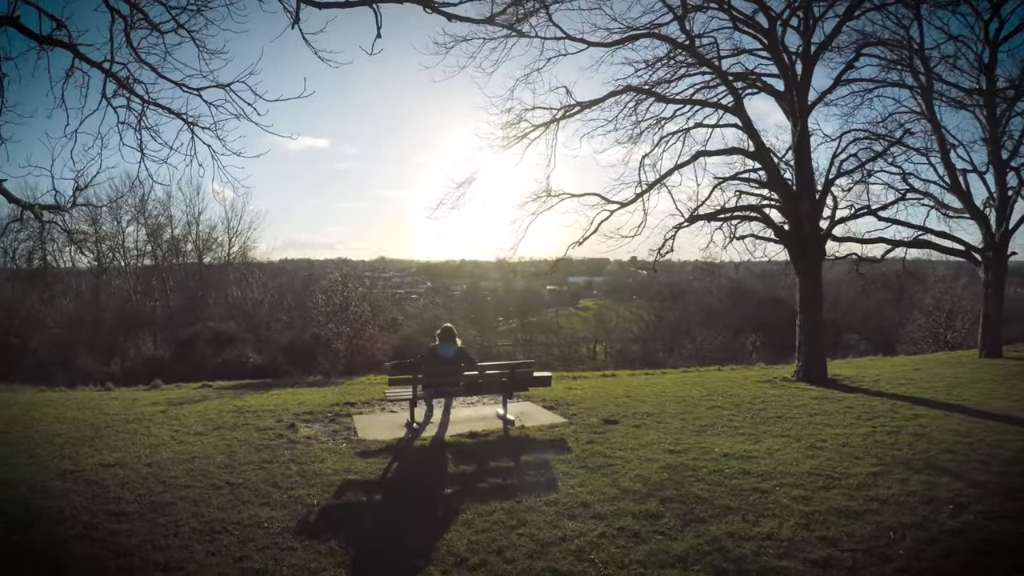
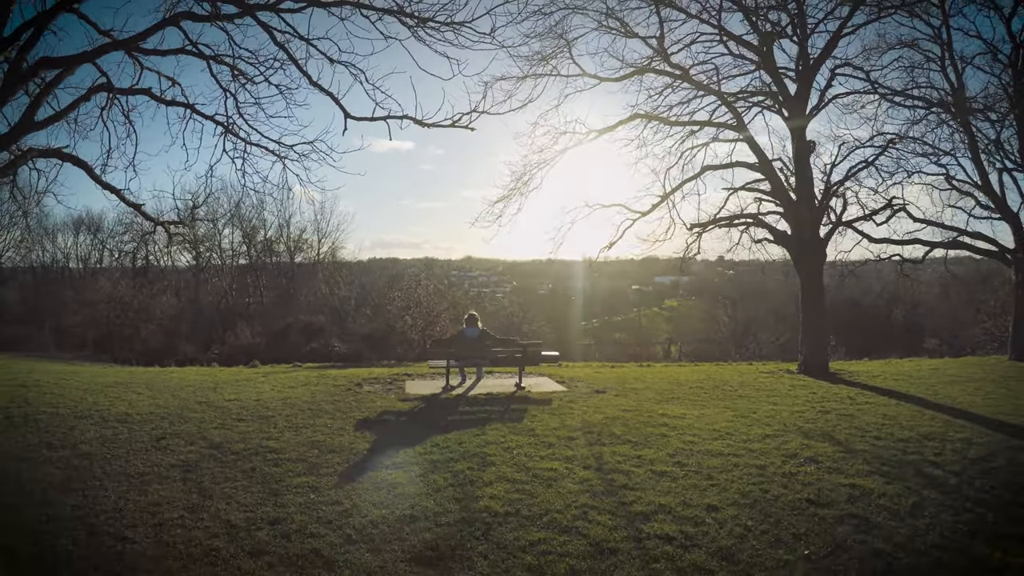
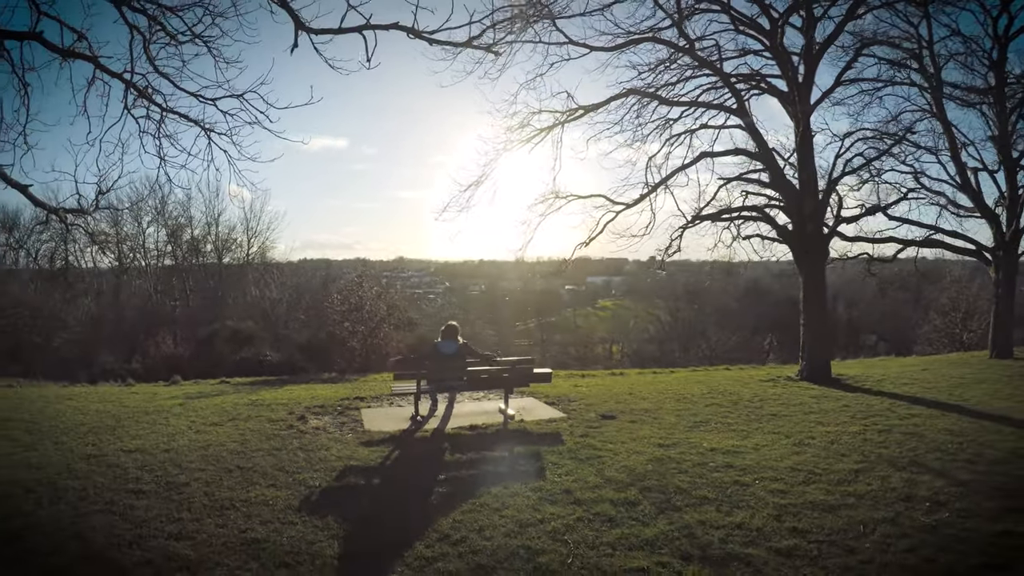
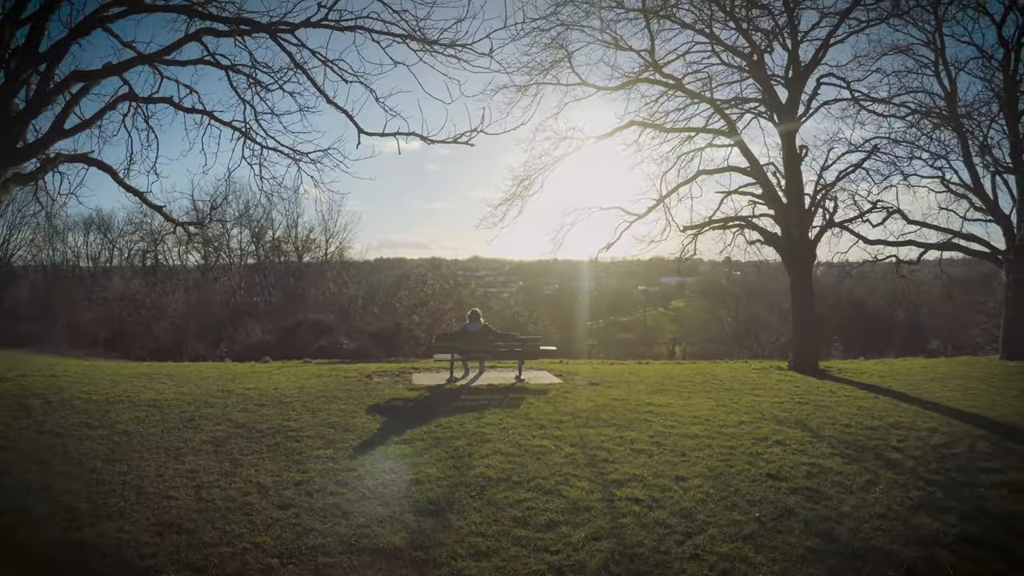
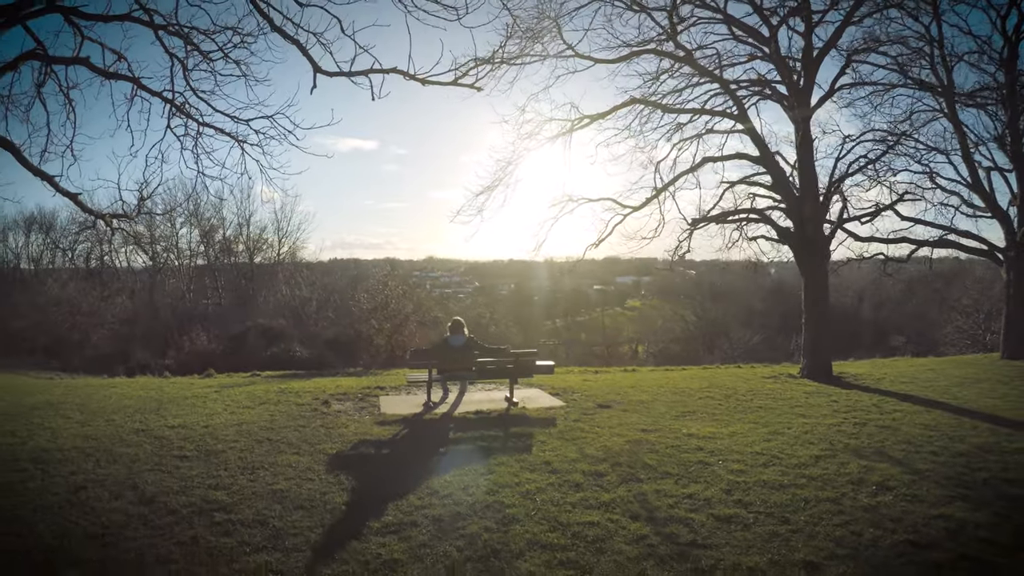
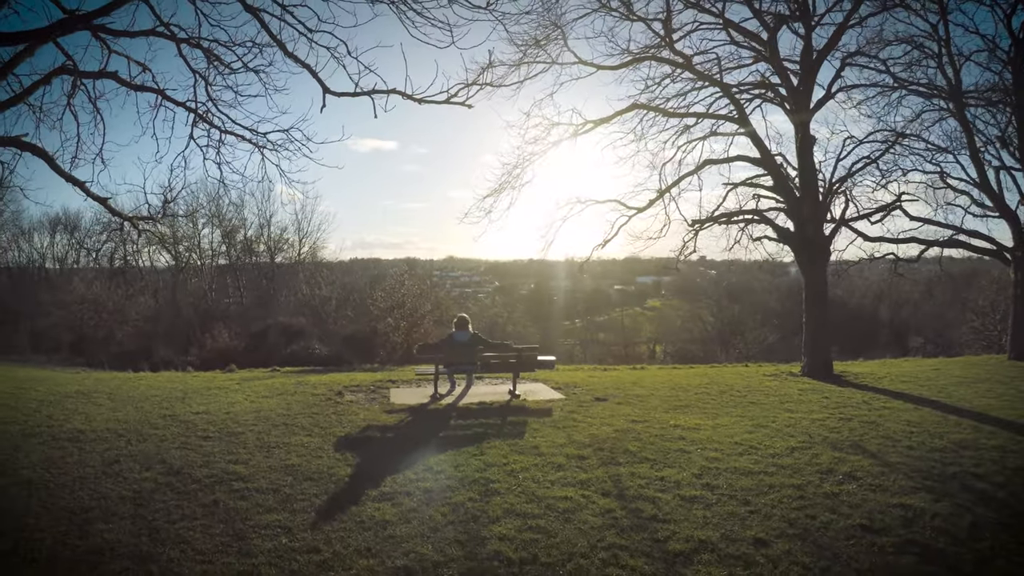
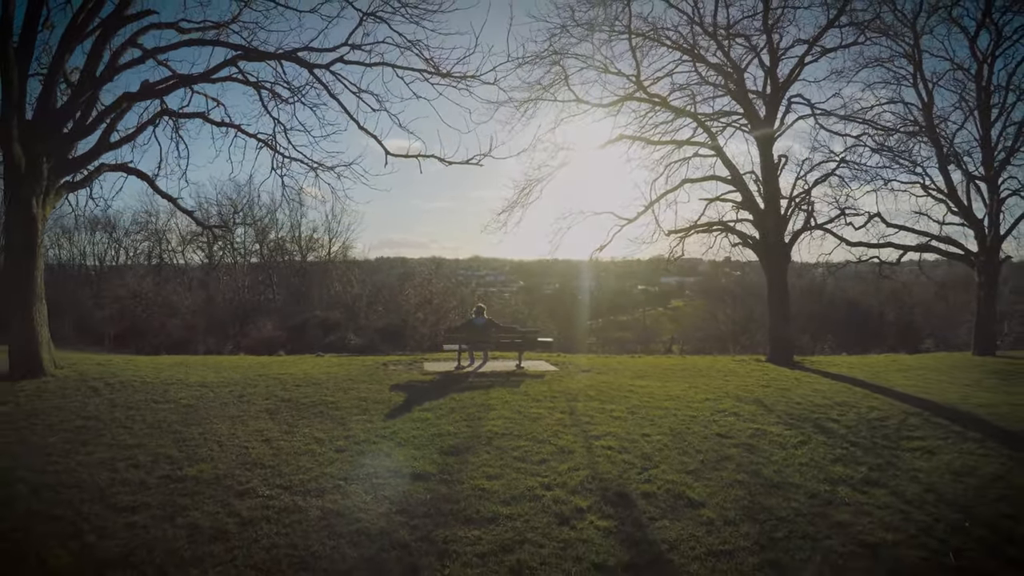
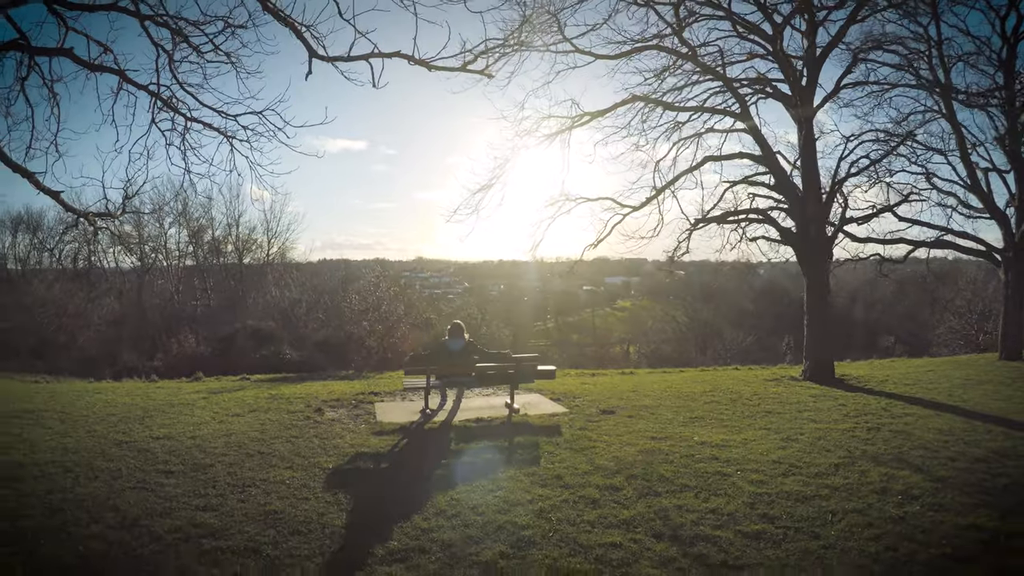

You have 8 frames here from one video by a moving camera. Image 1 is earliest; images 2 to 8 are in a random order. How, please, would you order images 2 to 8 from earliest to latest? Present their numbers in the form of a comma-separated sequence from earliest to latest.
3, 8, 5, 6, 2, 4, 7
